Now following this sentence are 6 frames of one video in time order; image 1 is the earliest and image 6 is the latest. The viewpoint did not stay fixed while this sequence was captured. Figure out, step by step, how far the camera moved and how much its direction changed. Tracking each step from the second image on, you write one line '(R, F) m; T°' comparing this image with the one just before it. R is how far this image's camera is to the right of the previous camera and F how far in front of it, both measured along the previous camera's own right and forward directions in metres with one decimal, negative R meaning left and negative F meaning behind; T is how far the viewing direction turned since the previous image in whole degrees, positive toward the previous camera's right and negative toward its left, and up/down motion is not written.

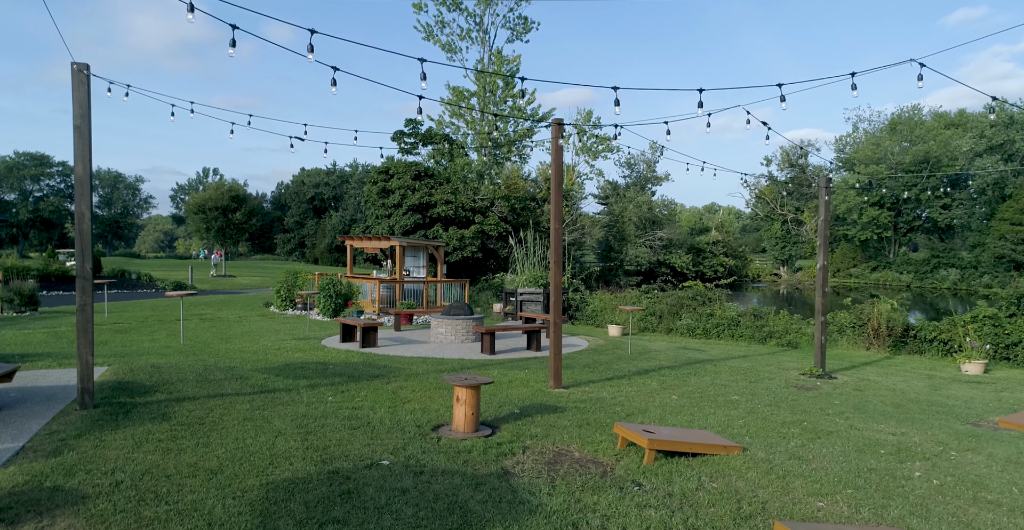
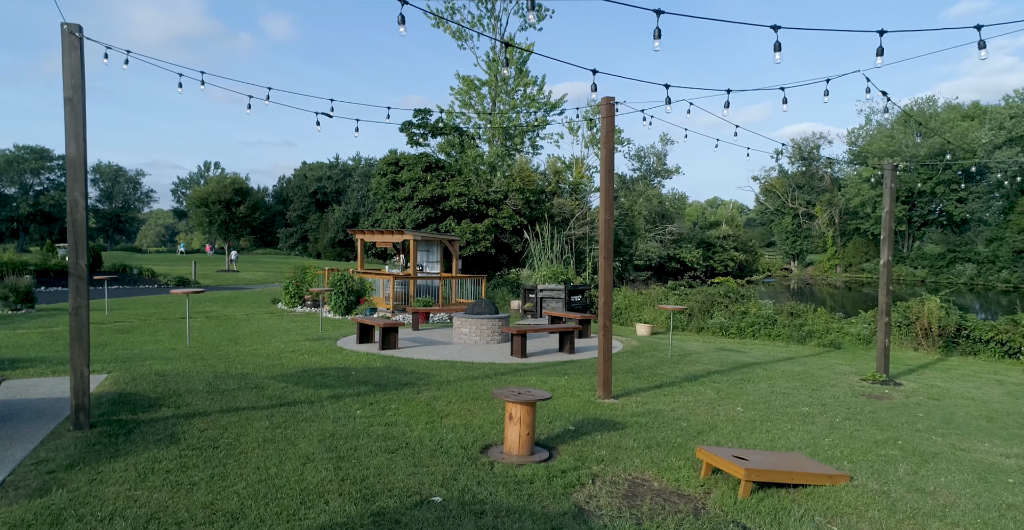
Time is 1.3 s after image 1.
(-0.5, +1.0) m; 0°
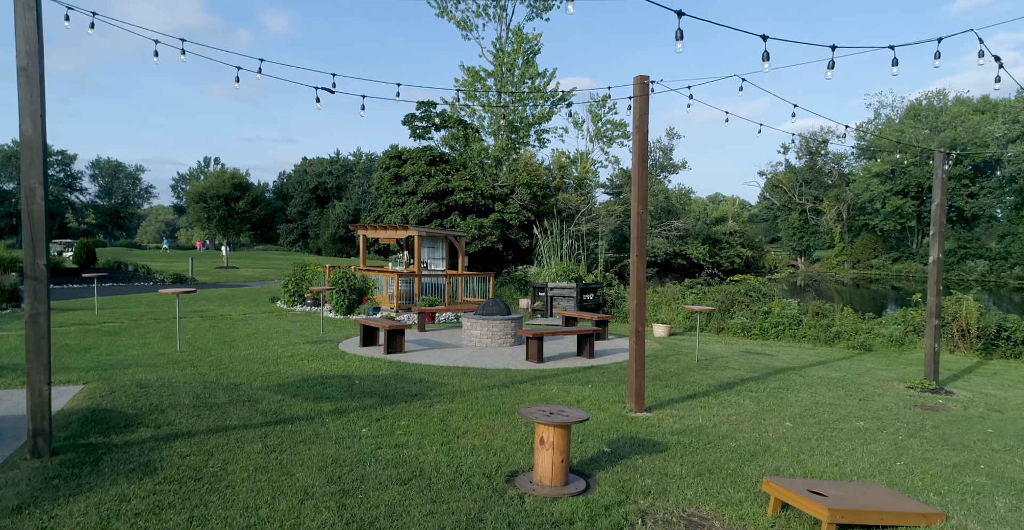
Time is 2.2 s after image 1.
(-0.2, +0.9) m; 0°
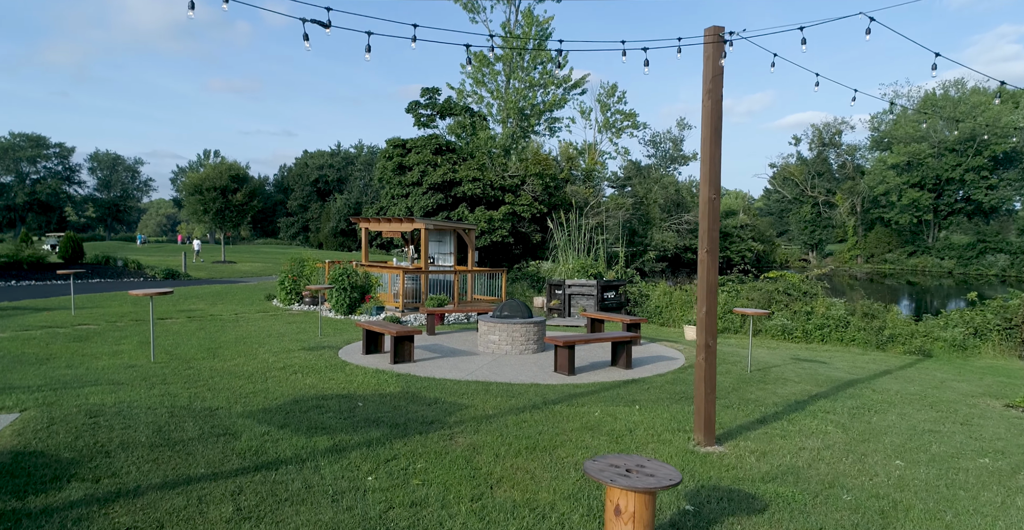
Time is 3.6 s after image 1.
(-0.3, +1.5) m; 0°
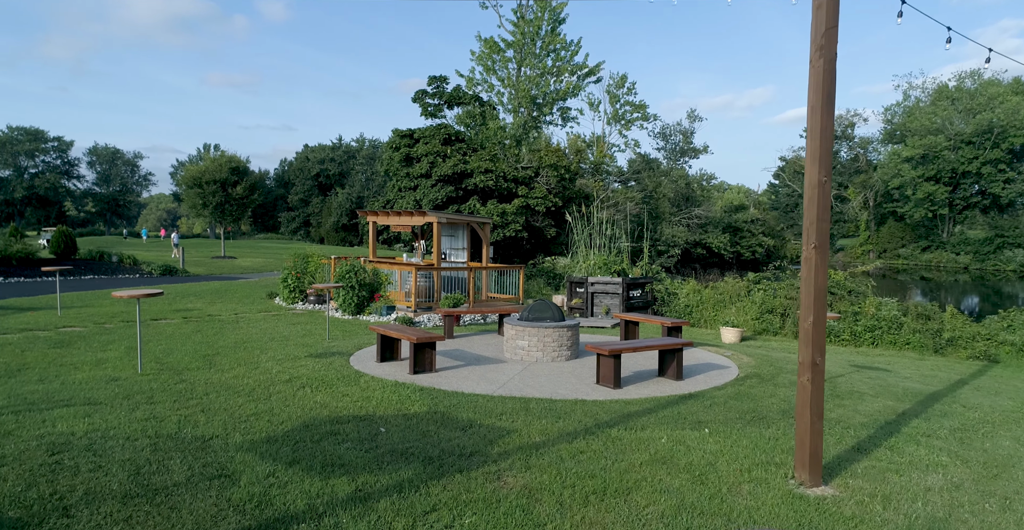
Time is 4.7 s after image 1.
(-0.4, +1.2) m; 0°
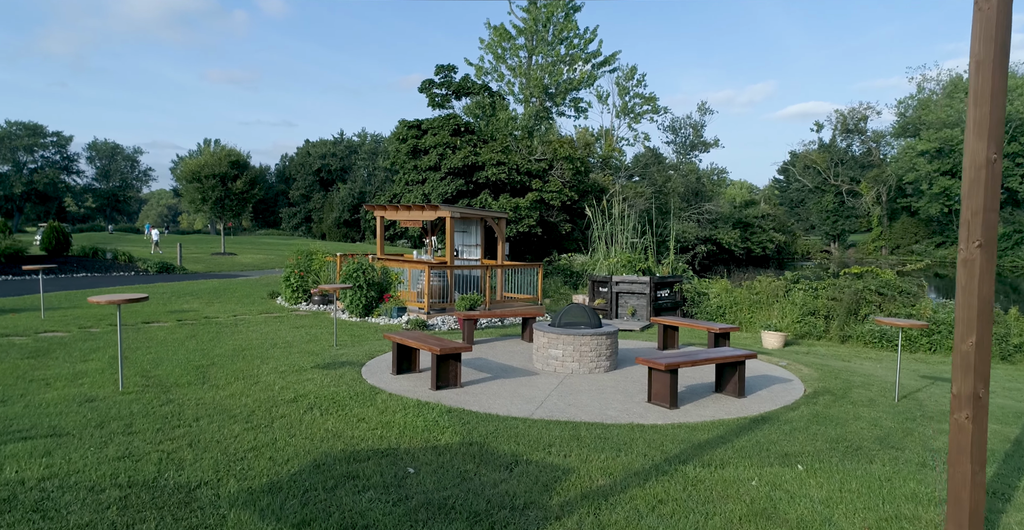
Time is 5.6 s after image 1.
(-0.4, +1.1) m; 0°
